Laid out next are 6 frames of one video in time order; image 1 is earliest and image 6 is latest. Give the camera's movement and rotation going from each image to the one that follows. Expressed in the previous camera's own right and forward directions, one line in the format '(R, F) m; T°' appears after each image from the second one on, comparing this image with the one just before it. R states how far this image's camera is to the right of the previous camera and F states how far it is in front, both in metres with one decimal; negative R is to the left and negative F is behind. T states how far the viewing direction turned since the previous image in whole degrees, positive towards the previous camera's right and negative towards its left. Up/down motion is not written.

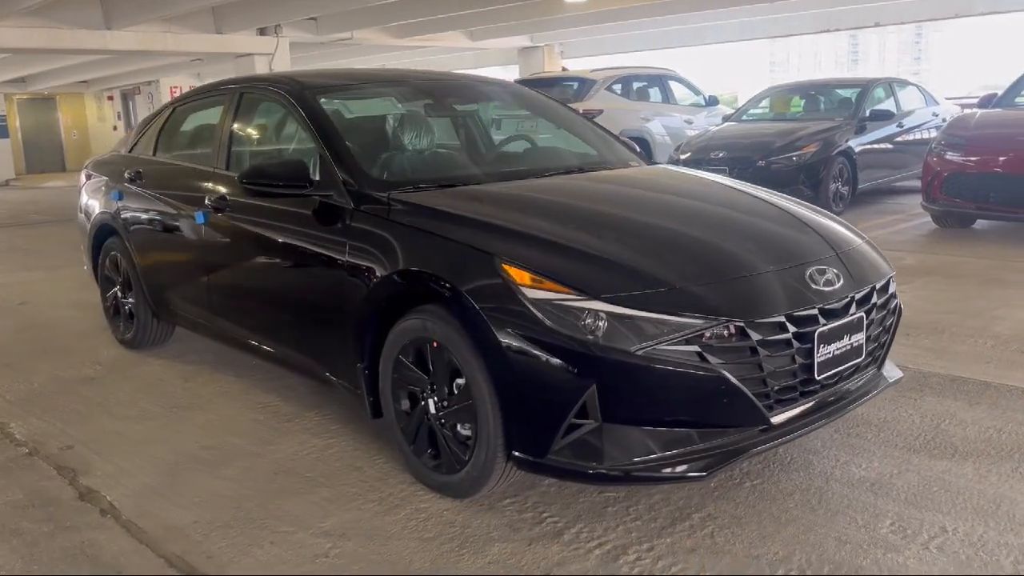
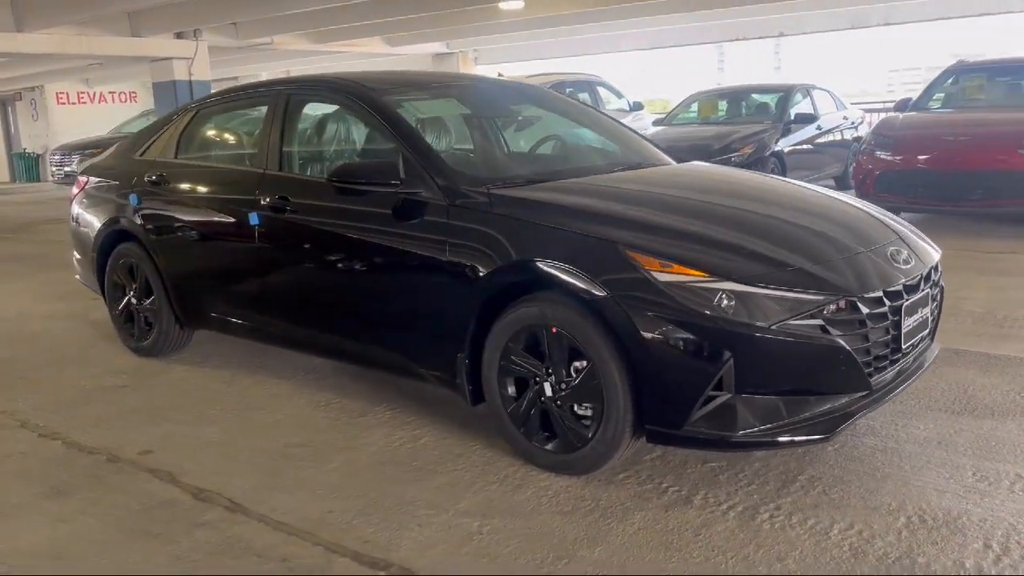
(-0.9, -0.1) m; +7°
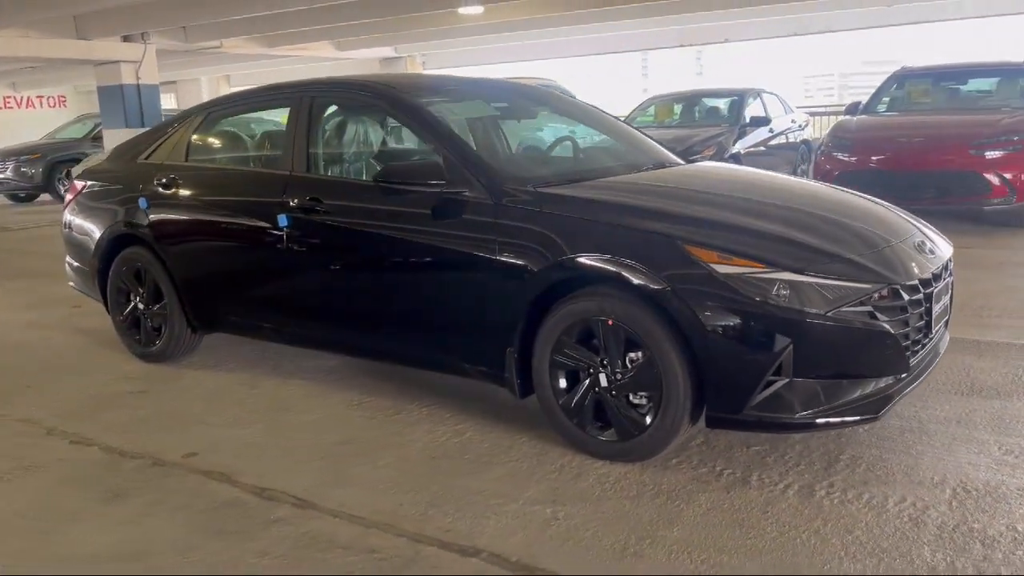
(-0.5, -0.1) m; +4°
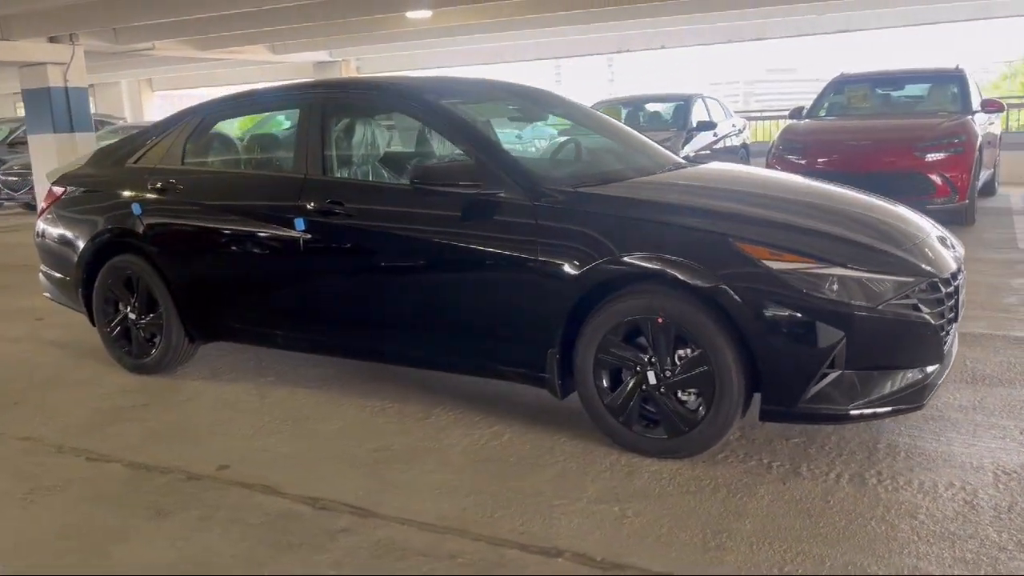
(-0.5, 0.0) m; +5°
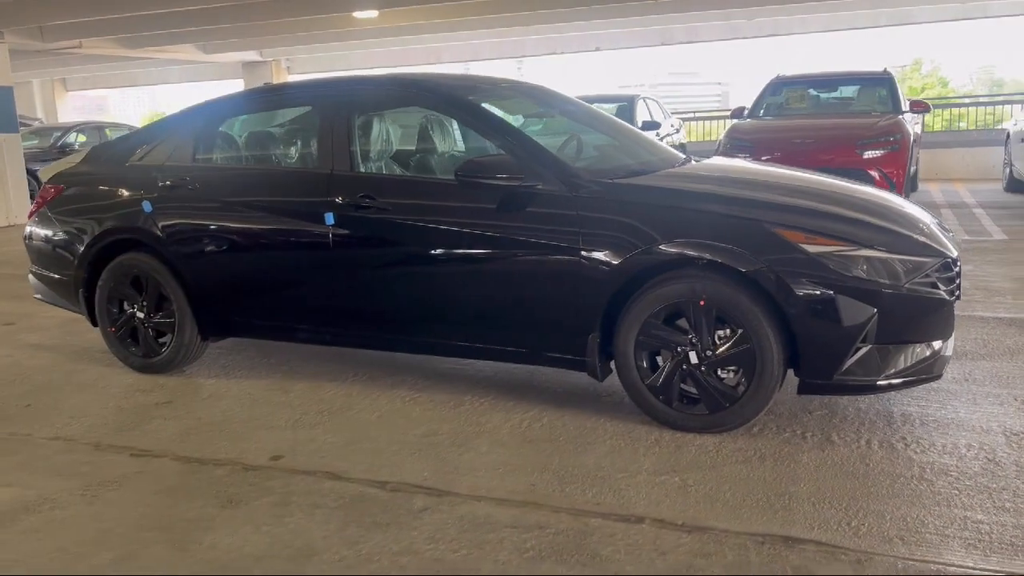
(-0.6, -0.1) m; +6°
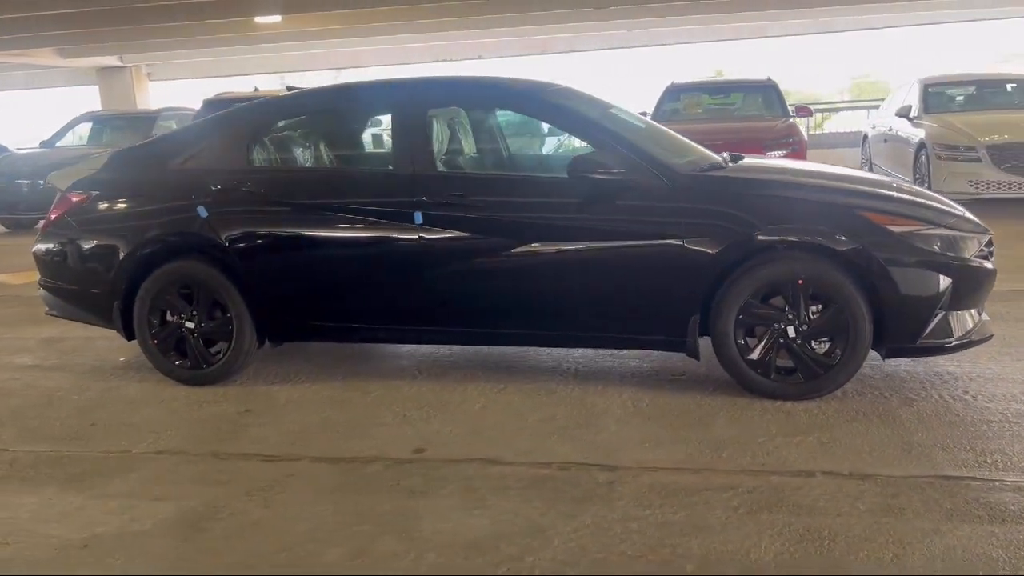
(-1.3, -0.1) m; +11°
